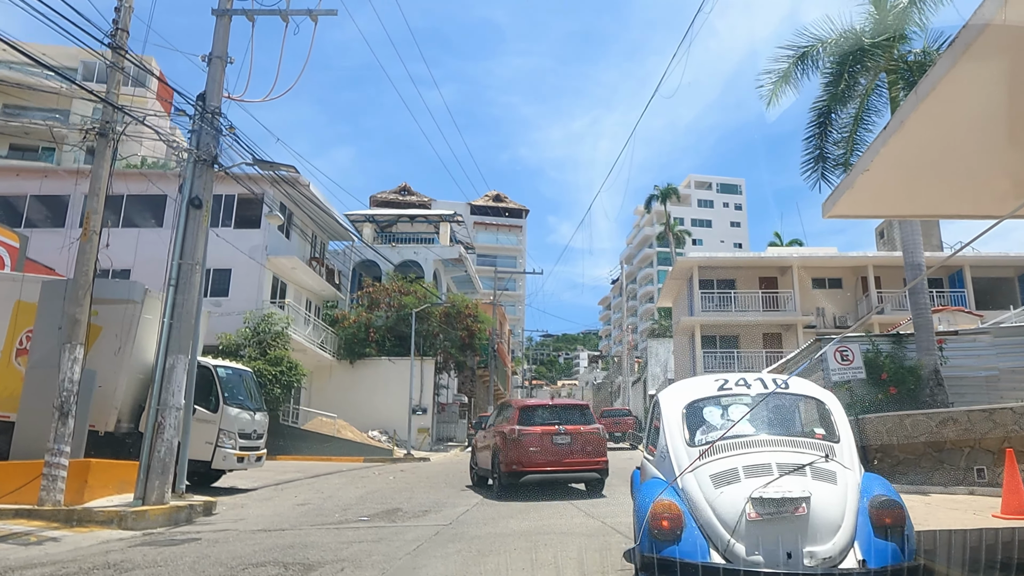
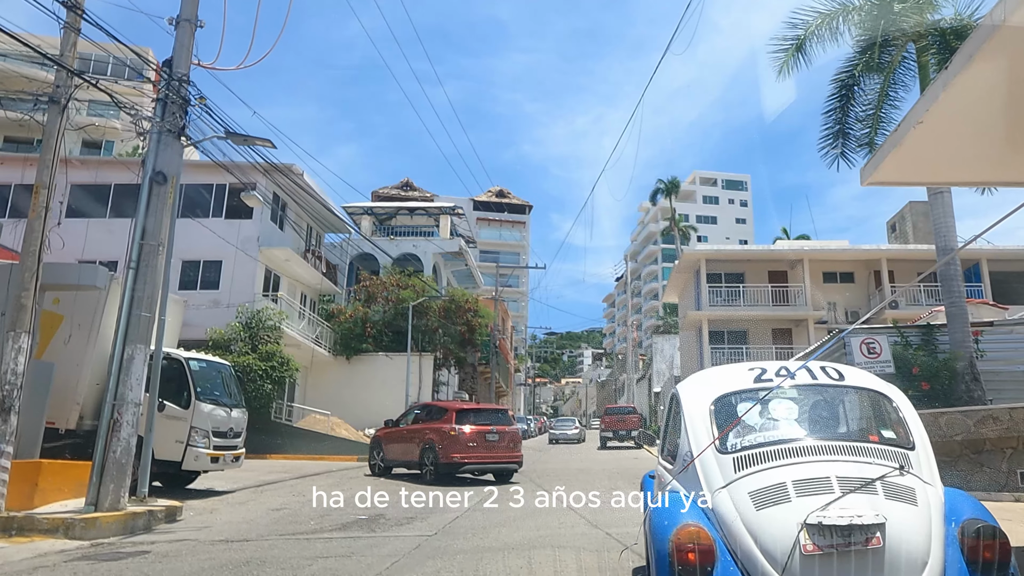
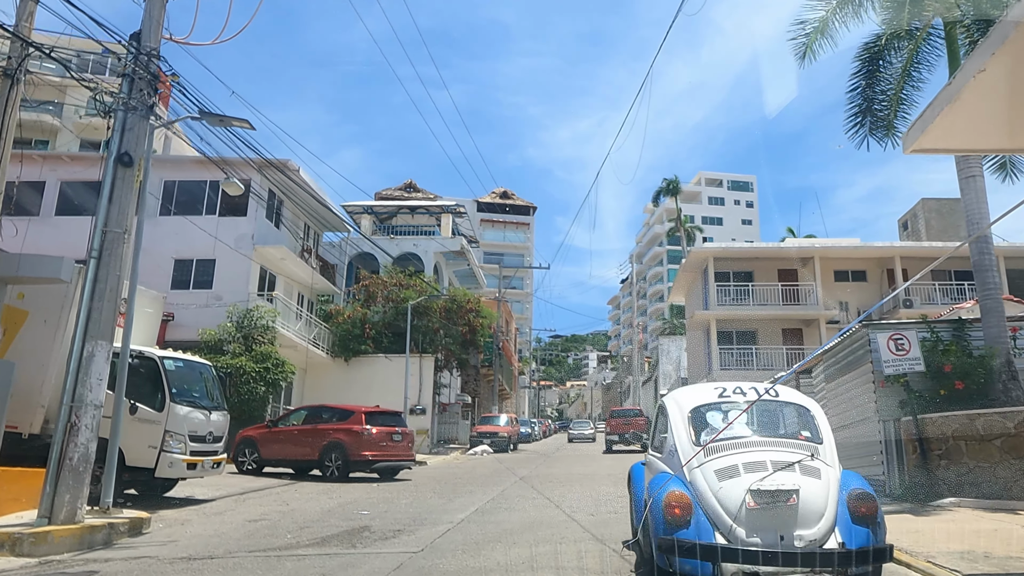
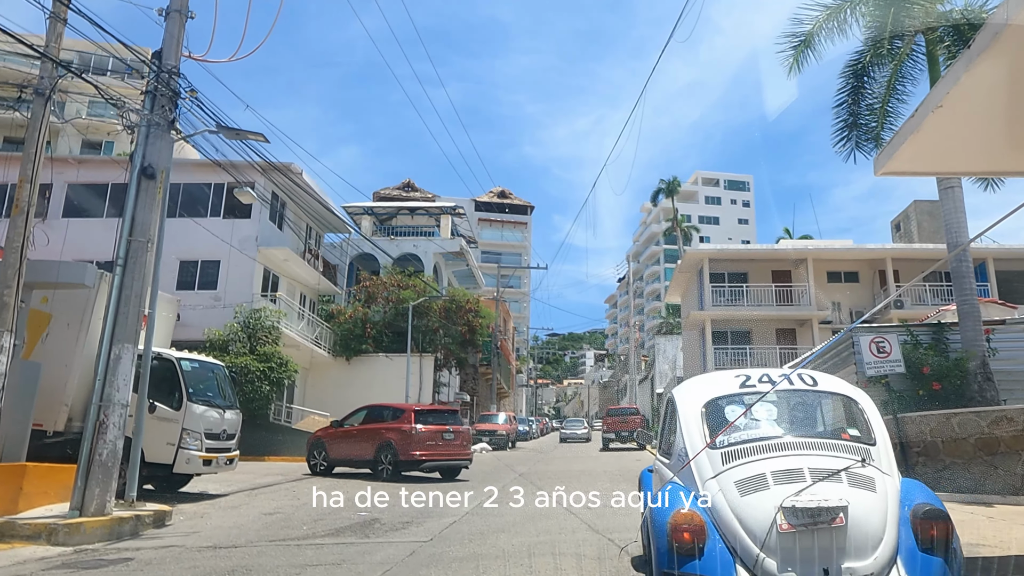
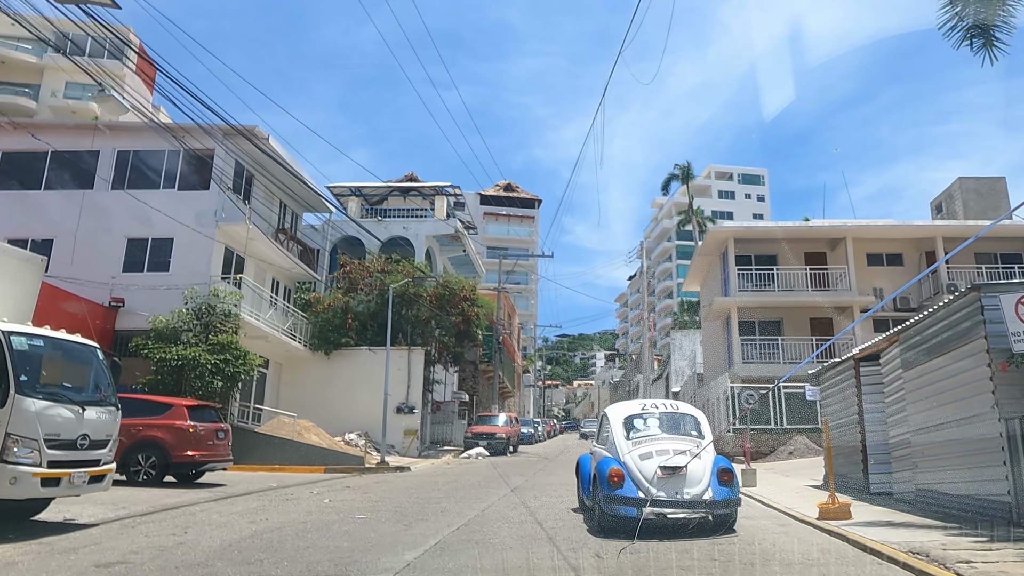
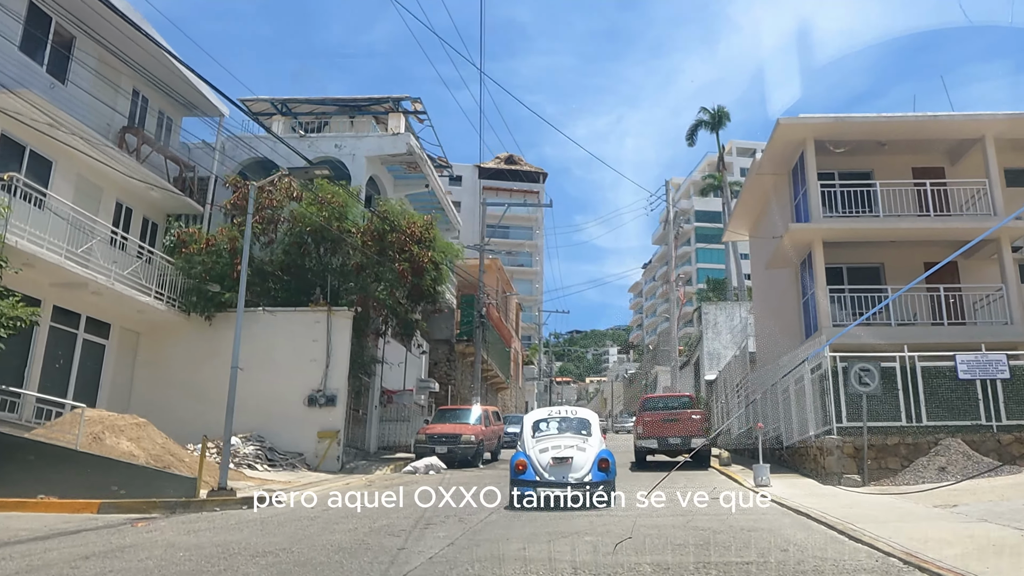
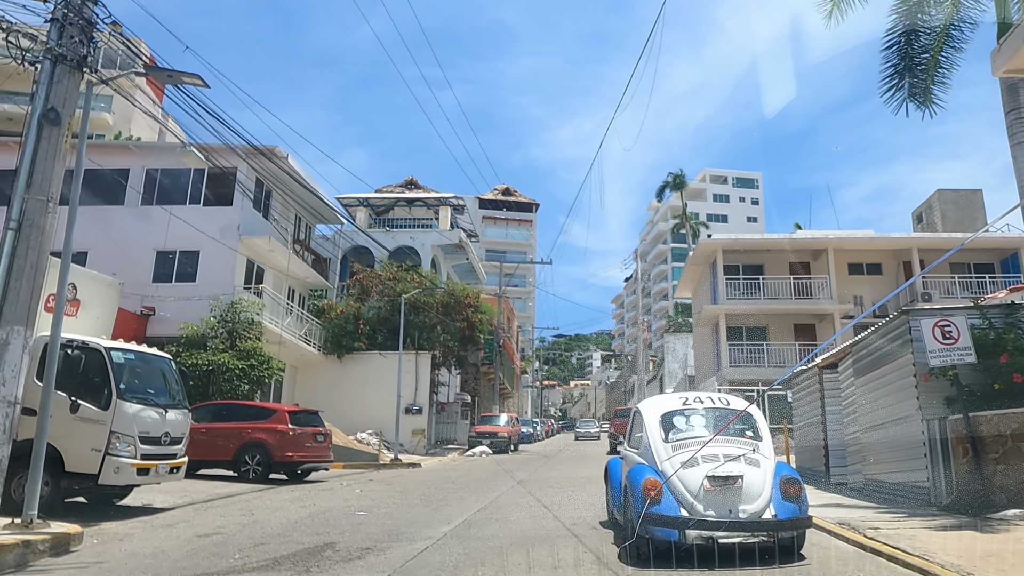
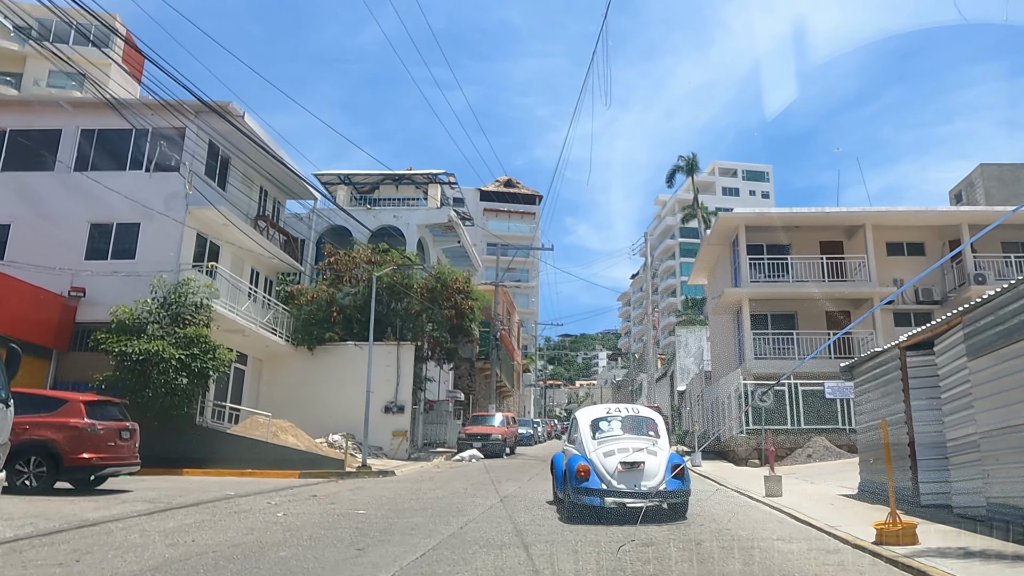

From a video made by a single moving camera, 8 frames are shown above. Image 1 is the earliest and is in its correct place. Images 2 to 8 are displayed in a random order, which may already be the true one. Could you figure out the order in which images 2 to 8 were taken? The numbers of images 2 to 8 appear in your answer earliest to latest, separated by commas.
2, 4, 3, 7, 5, 8, 6
